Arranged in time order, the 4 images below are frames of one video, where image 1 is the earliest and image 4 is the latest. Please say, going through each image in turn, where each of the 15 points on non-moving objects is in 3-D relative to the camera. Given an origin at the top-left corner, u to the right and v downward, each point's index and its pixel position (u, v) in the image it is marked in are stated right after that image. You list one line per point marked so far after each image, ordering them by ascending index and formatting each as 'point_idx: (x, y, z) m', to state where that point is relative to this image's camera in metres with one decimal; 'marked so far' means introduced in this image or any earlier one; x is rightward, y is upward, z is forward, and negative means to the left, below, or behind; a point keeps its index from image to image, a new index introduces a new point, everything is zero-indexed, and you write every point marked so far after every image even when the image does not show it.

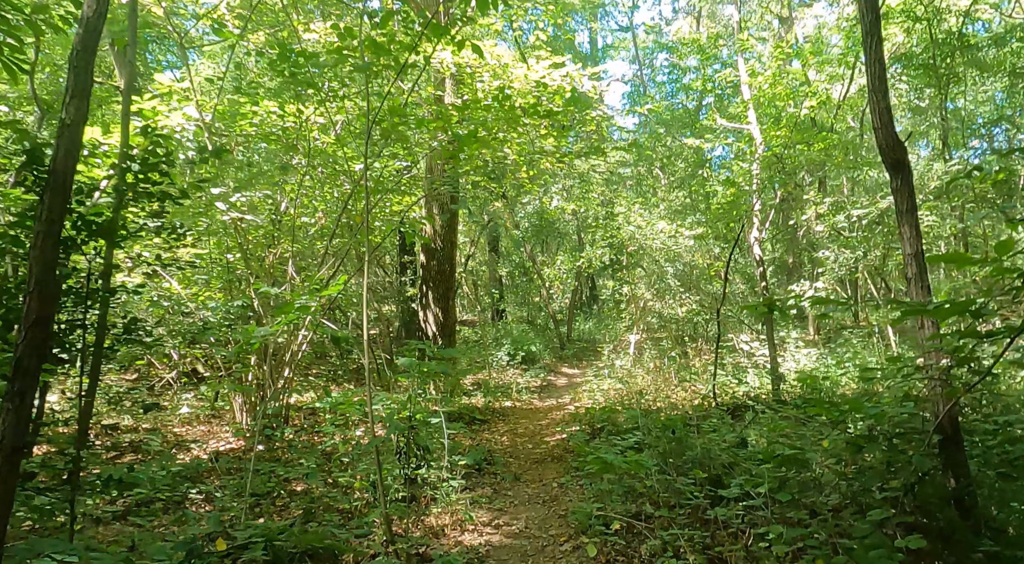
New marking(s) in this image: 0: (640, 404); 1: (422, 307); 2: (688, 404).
0: (+1.5, -1.5, +8.5) m
1: (-1.5, -0.4, +12.1) m
2: (+2.1, -1.4, +8.2) m
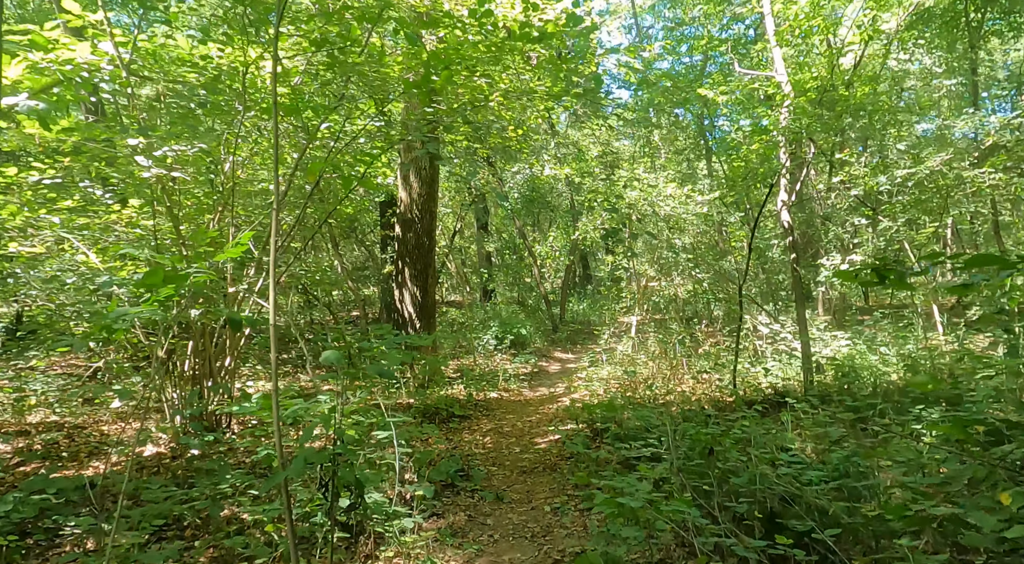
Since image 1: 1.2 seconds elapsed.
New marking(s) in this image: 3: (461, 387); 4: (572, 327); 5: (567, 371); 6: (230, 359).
0: (+1.4, -1.2, +7.2) m
1: (-1.7, -0.1, +10.8) m
2: (+1.9, -1.2, +6.9) m
3: (-0.7, -1.4, +9.3) m
4: (+1.4, -1.0, +16.3) m
5: (+0.9, -1.5, +12.1) m
6: (-2.9, -0.8, +7.4) m
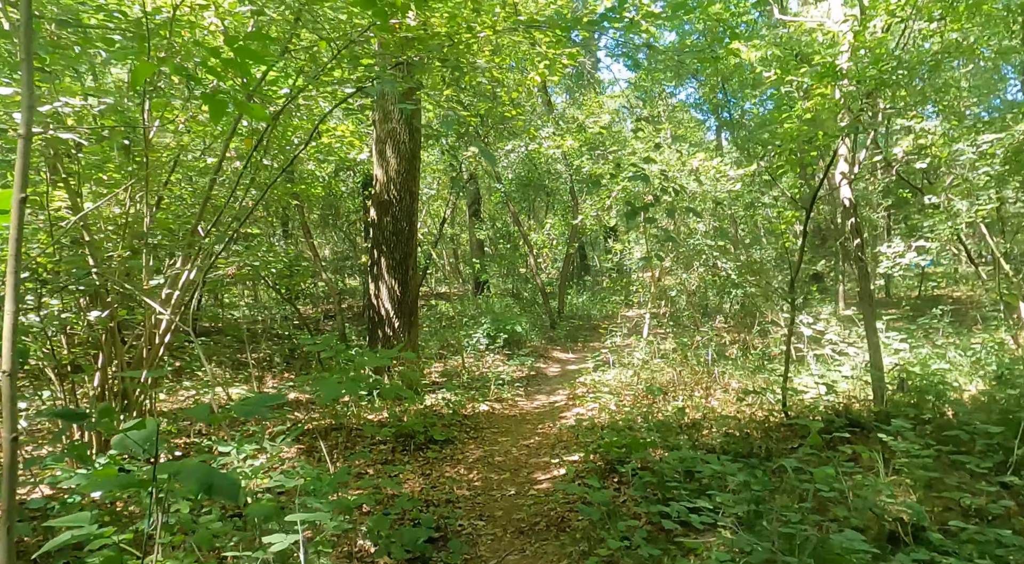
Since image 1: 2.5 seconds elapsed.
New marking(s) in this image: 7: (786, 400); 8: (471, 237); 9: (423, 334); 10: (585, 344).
0: (+1.3, -1.1, +5.8) m
1: (-1.8, 0.0, +9.3) m
2: (+1.9, -1.1, +5.5) m
3: (-0.7, -1.3, +7.9) m
4: (+1.2, -0.8, +14.8) m
5: (+0.8, -1.4, +10.7) m
6: (-3.0, -0.7, +6.0) m
7: (+2.2, -0.9, +5.7) m
8: (-1.0, +1.0, +16.6) m
9: (-1.5, -0.9, +12.3) m
10: (+1.4, -1.2, +13.2) m
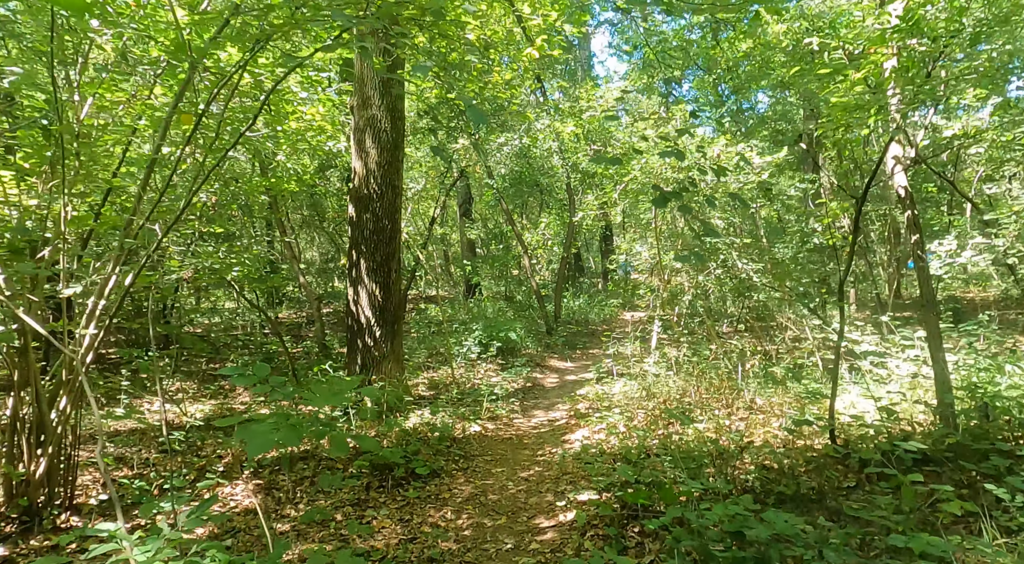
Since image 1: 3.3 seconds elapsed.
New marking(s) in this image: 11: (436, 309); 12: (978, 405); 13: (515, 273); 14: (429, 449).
0: (+1.3, -1.2, +4.9) m
1: (-1.9, 0.0, +8.4) m
2: (+1.8, -1.1, +4.6) m
3: (-0.8, -1.3, +7.0) m
4: (+1.1, -0.9, +14.0) m
5: (+0.8, -1.4, +9.8) m
6: (-3.0, -0.8, +5.0) m
7: (+2.2, -1.0, +4.8) m
8: (-1.1, +1.0, +15.7) m
9: (-1.6, -1.0, +11.4) m
10: (+1.2, -1.2, +12.3) m
11: (-1.5, -0.5, +13.7) m
12: (+3.1, -0.8, +4.8) m
13: (+0.1, +0.2, +15.2) m
14: (-0.7, -1.4, +5.9) m
